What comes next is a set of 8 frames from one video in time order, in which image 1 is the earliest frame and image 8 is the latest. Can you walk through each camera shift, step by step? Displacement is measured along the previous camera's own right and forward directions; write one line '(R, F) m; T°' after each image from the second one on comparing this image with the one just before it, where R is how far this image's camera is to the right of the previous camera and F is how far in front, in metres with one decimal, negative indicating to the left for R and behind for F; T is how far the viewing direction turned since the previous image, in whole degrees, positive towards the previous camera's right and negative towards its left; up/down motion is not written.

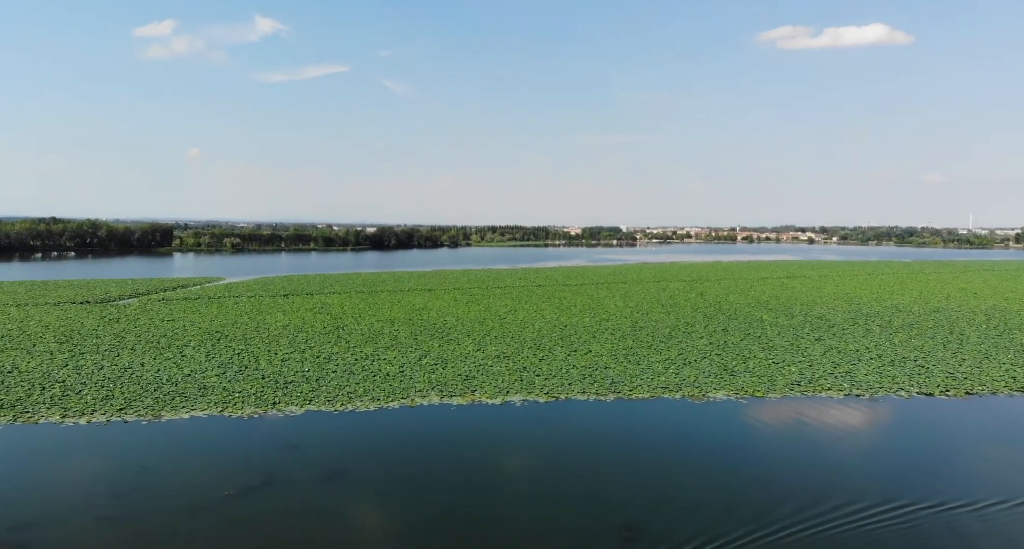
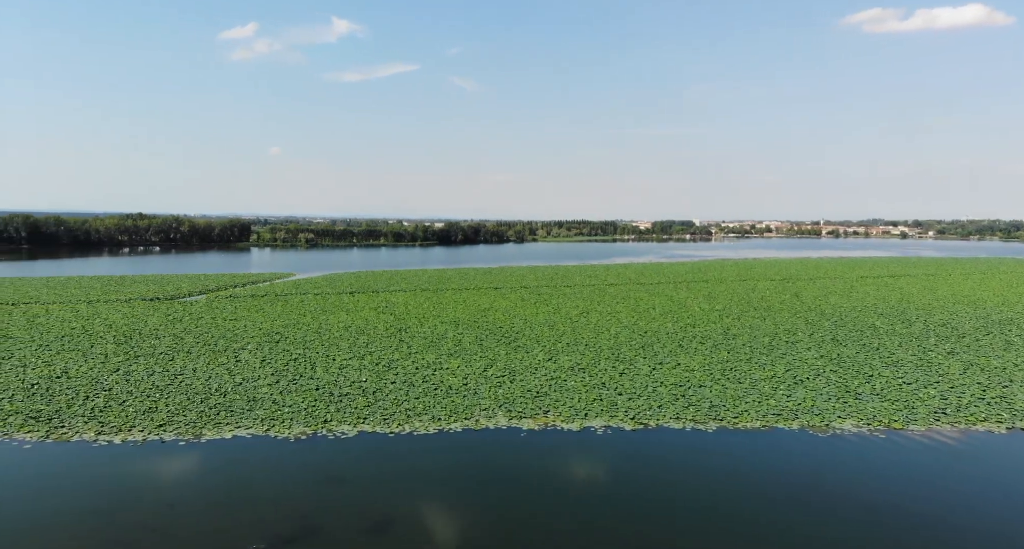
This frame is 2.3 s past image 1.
(-0.2, +1.3) m; -6°
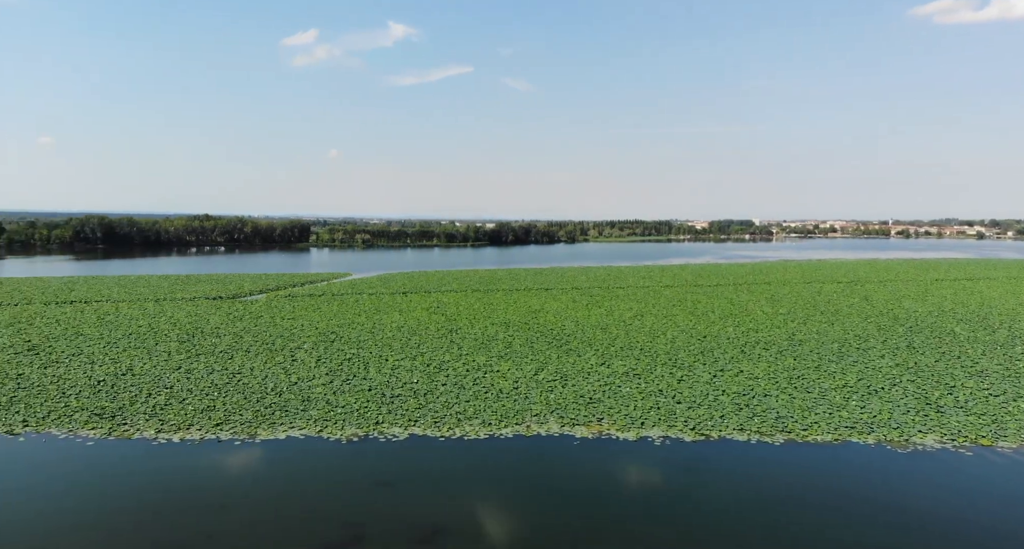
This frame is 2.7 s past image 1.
(0.0, +0.2) m; -4°
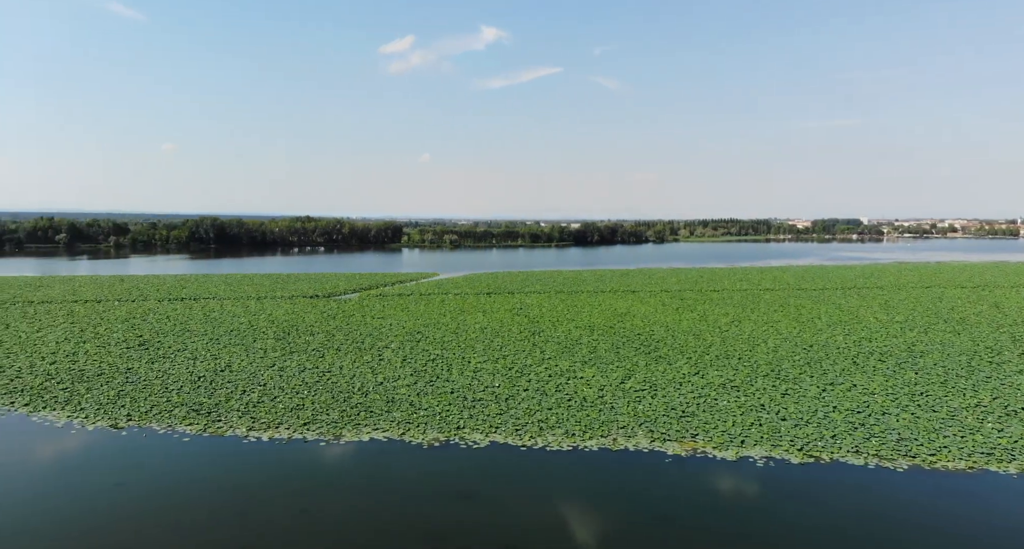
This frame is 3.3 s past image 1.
(0.0, +0.3) m; -7°
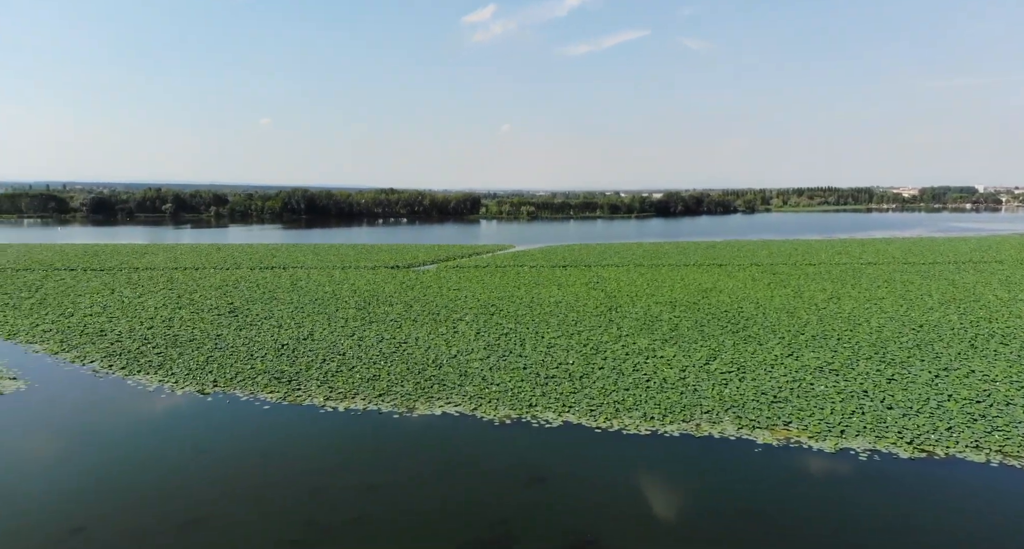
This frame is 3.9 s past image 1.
(0.0, +0.3) m; -7°
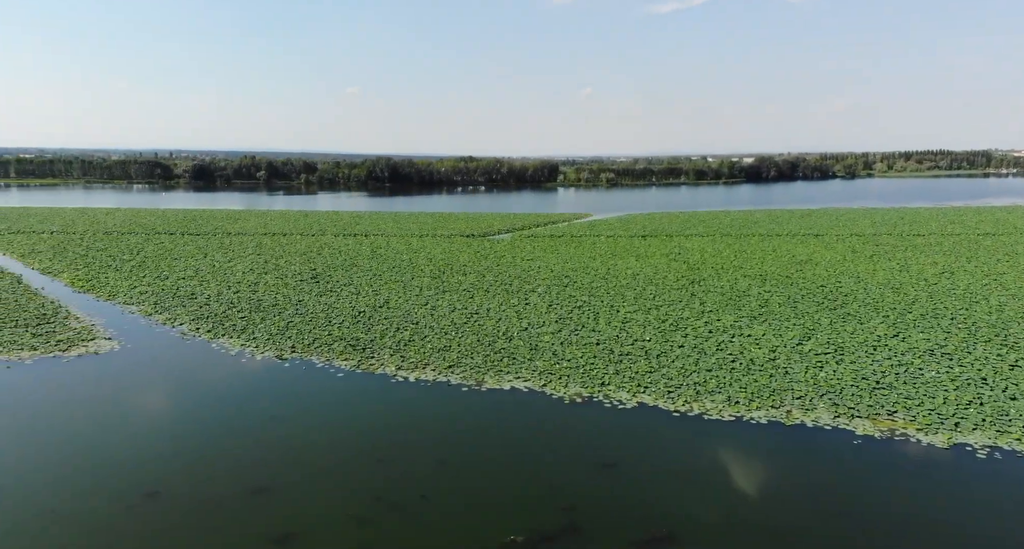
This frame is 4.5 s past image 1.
(+0.1, +0.3) m; -7°
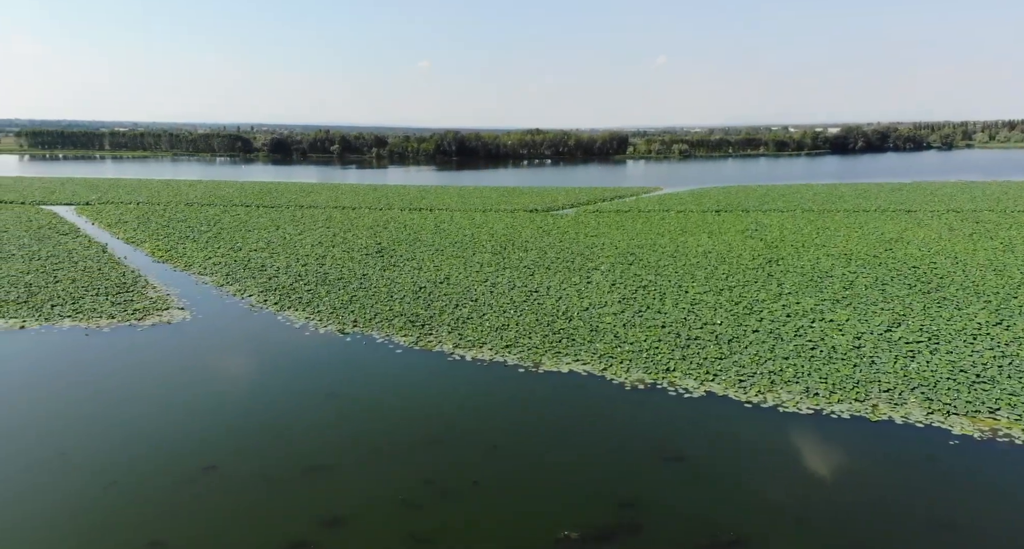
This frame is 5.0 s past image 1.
(+0.1, +0.3) m; -6°
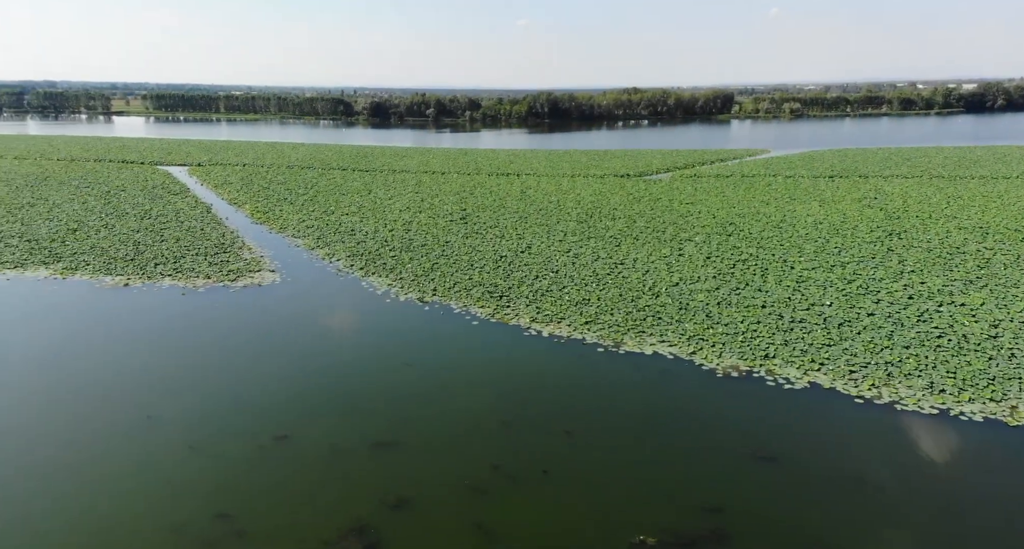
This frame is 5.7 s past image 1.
(+0.1, +0.4) m; -8°
